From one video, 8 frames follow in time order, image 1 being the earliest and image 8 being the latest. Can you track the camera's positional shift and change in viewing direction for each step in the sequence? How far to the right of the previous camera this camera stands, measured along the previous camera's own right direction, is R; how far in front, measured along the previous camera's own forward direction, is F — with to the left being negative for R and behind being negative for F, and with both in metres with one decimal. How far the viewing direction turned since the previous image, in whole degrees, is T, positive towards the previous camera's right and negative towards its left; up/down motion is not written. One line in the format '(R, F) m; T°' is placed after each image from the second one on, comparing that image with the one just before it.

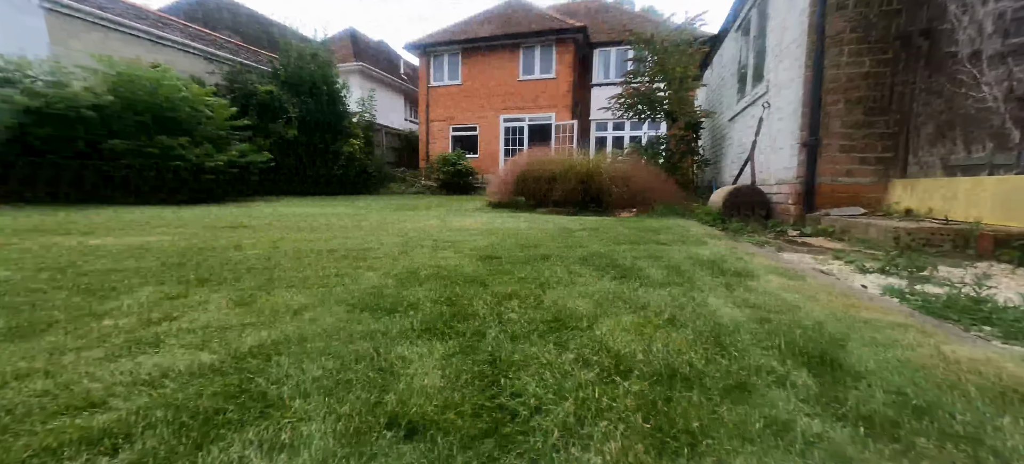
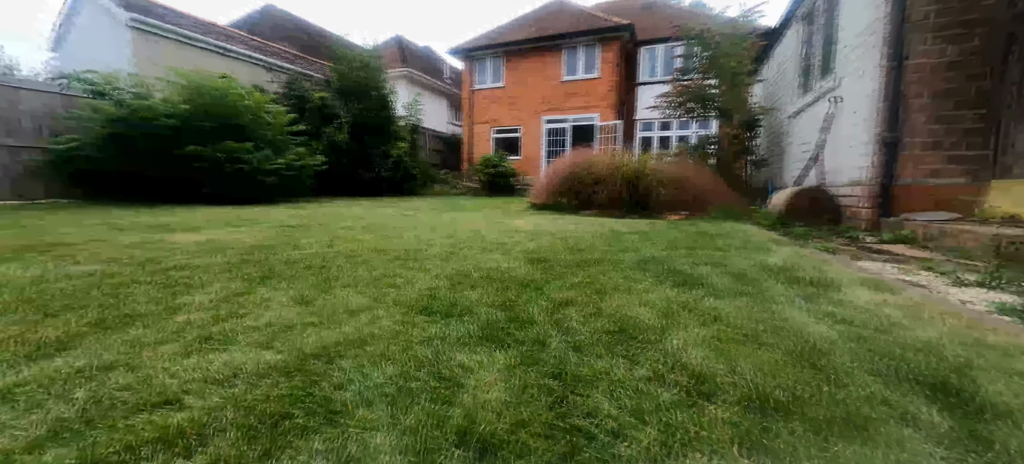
(-0.1, +0.1) m; -6°
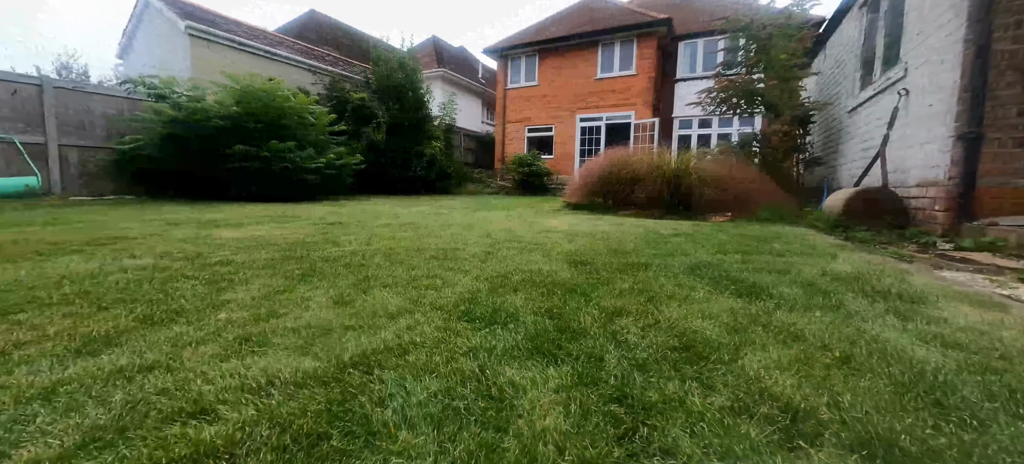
(0.0, +0.1) m; -5°
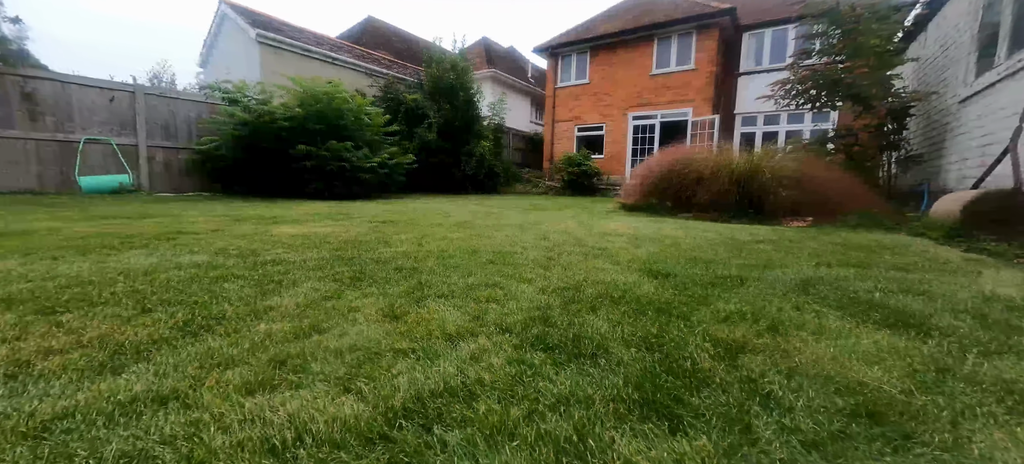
(-0.1, +0.2) m; -7°
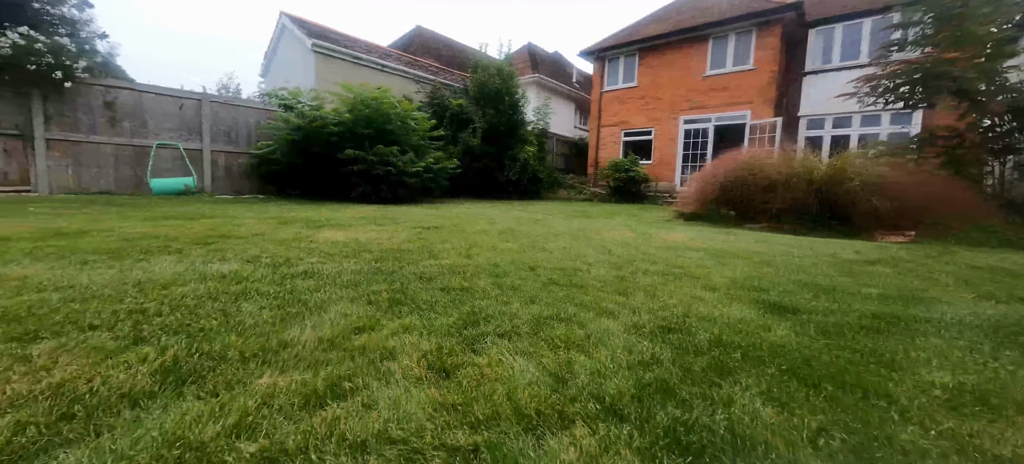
(-0.1, +0.3) m; -6°
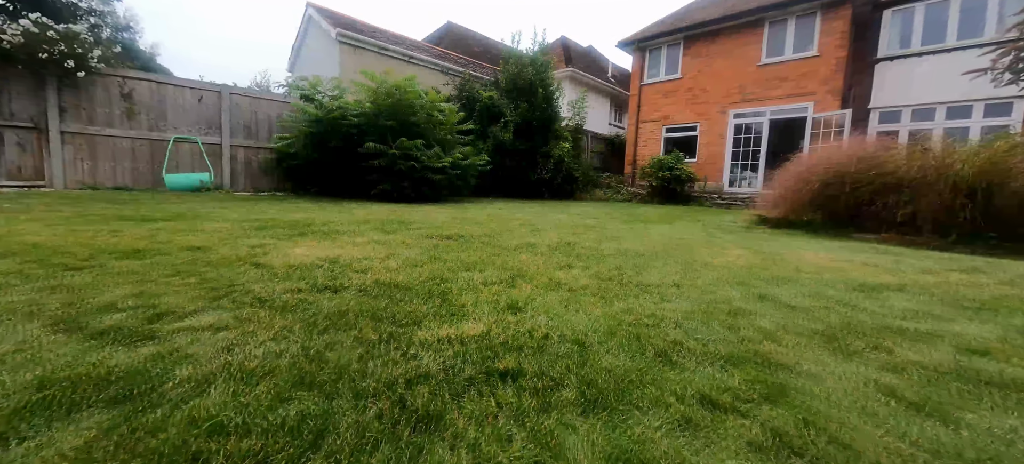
(-0.2, +1.0) m; -4°
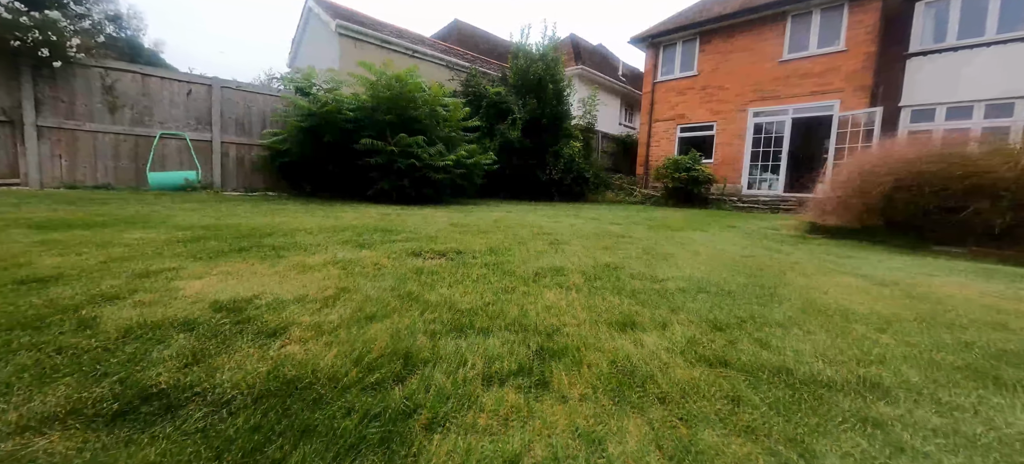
(0.0, +0.7) m; -1°
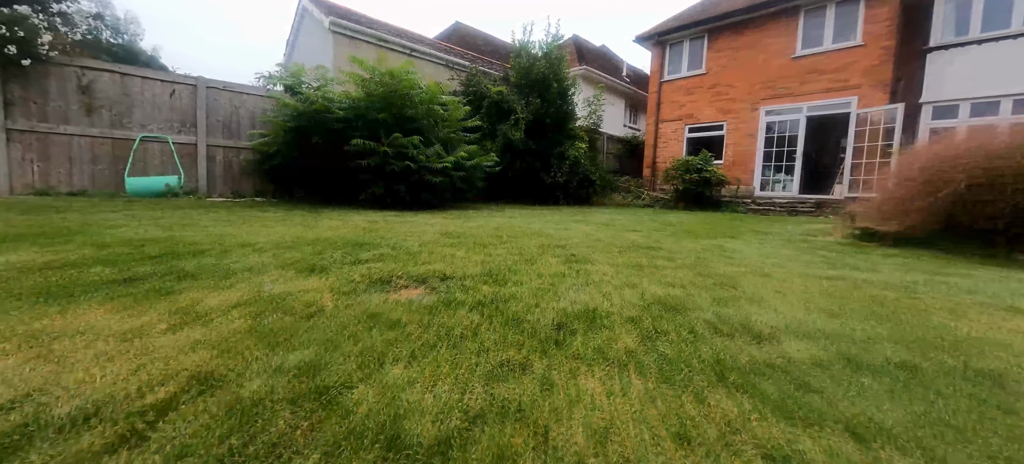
(0.0, +0.6) m; 0°
